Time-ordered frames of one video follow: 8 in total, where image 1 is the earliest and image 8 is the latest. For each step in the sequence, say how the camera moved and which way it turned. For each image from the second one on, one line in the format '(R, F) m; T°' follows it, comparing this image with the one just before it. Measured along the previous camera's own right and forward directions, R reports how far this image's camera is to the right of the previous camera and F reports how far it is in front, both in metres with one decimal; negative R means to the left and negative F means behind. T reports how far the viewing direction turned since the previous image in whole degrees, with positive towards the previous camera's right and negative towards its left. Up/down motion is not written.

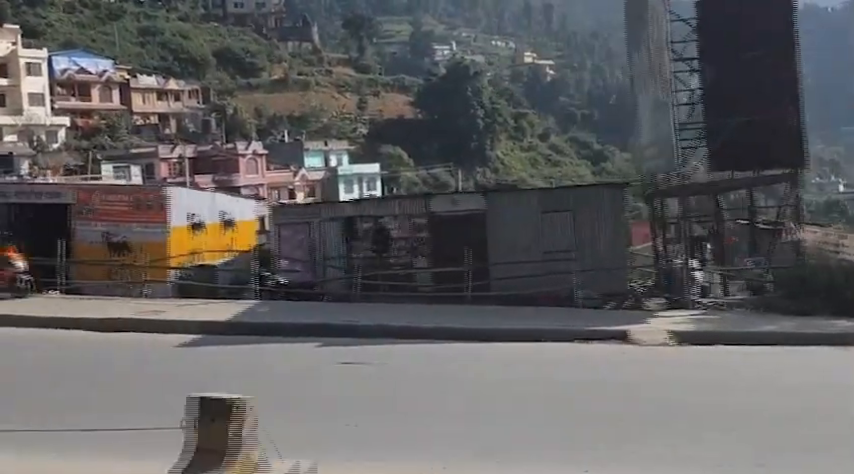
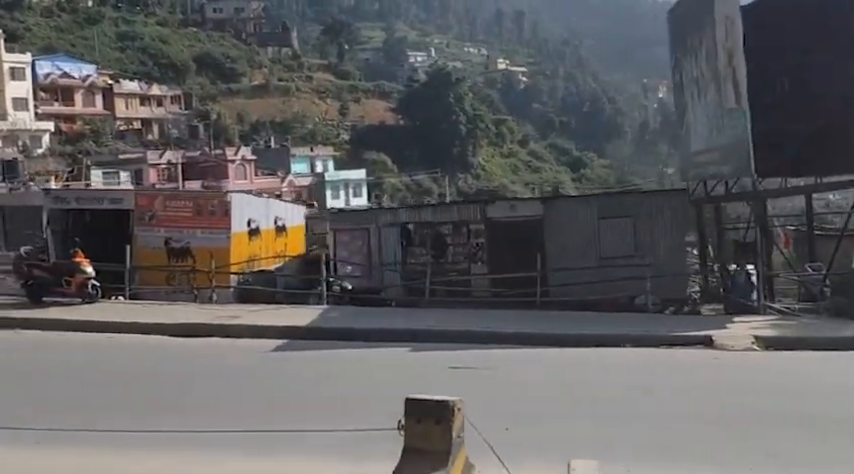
(-1.2, -0.1) m; 0°
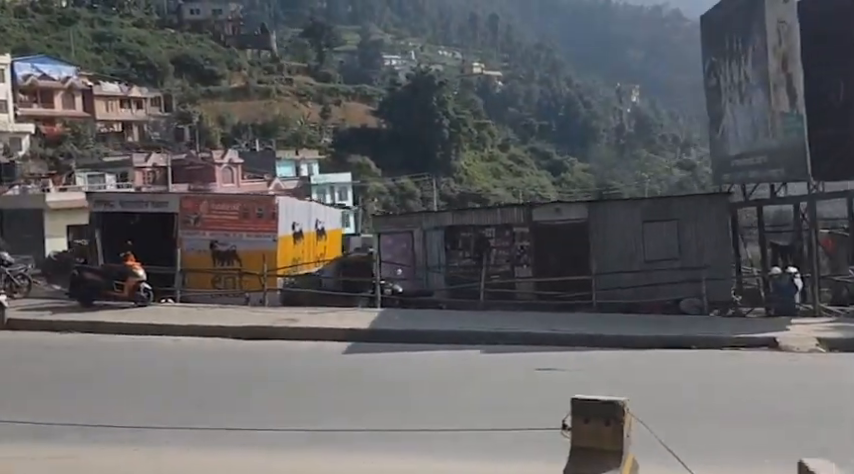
(-1.0, 0.0) m; 0°
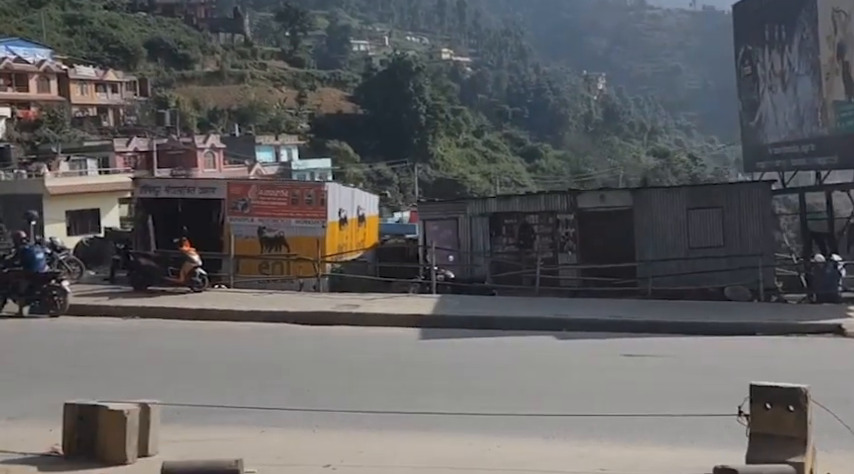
(-1.1, -0.1) m; +1°
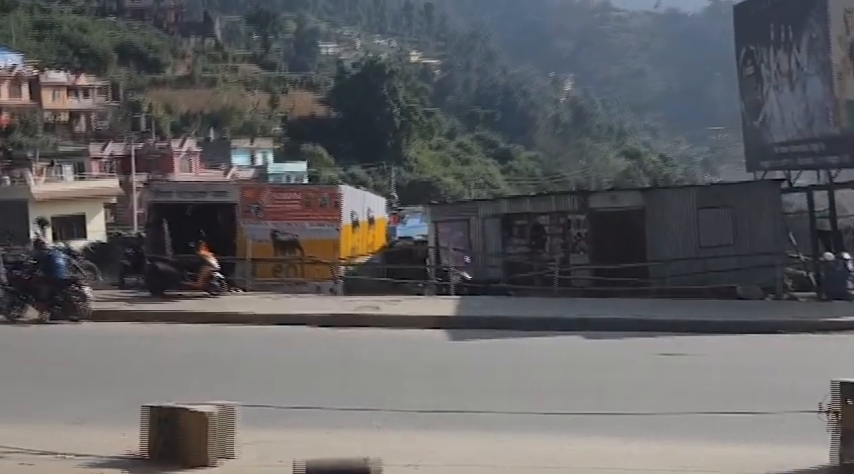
(-0.6, 0.0) m; +1°
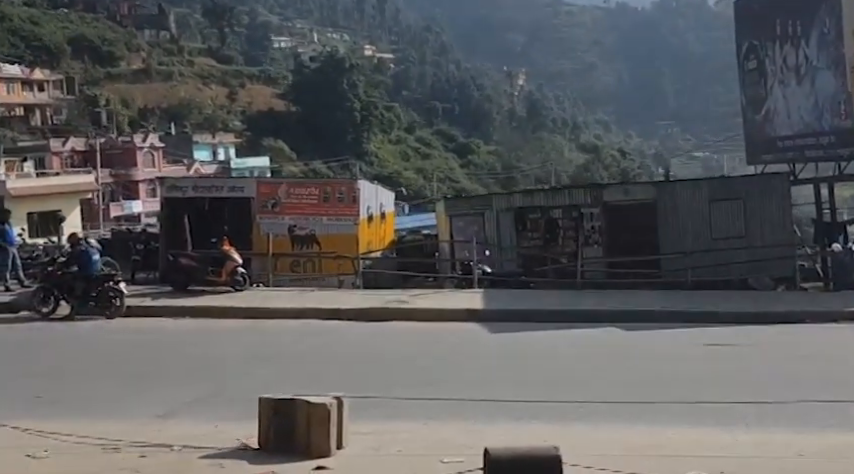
(-0.9, -0.1) m; +2°
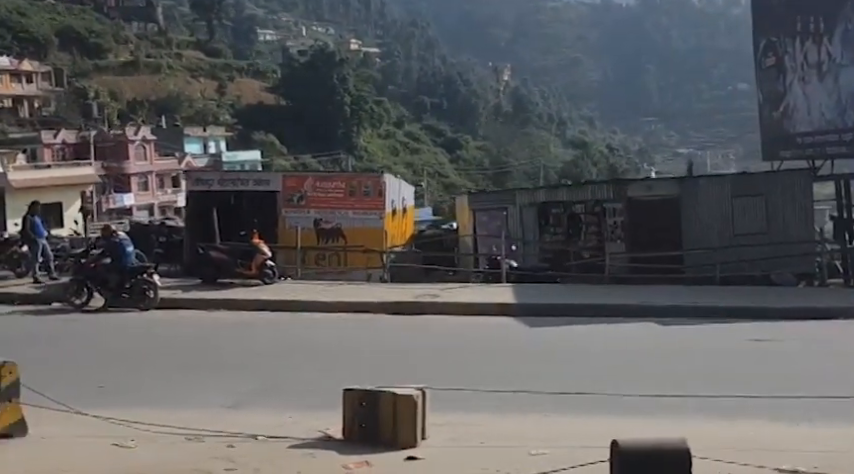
(-0.6, -0.1) m; 0°
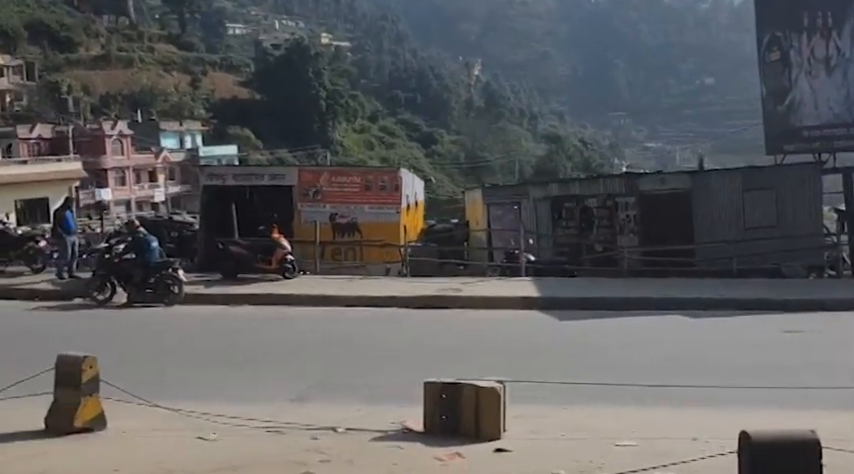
(-0.7, -0.1) m; +1°
